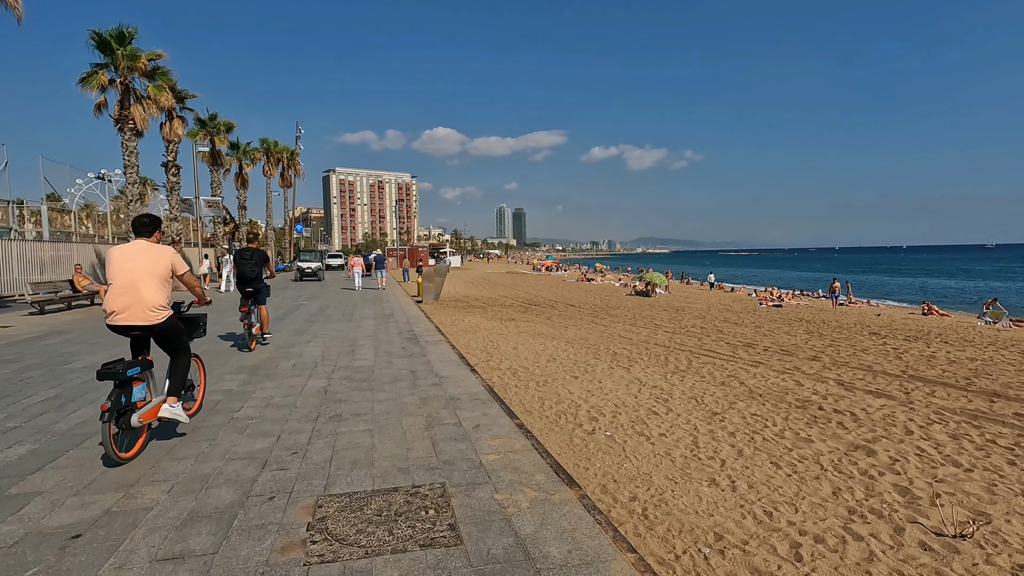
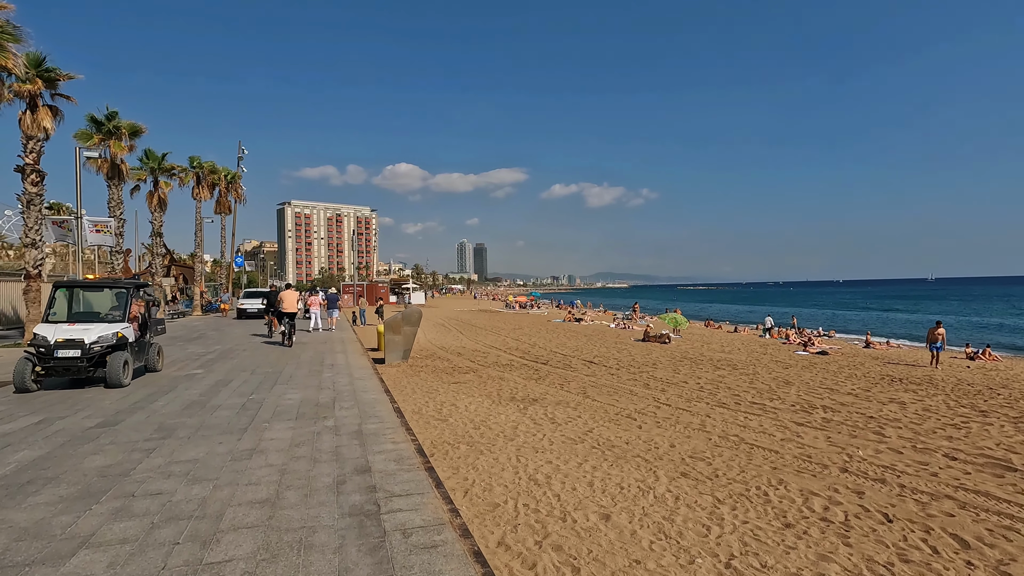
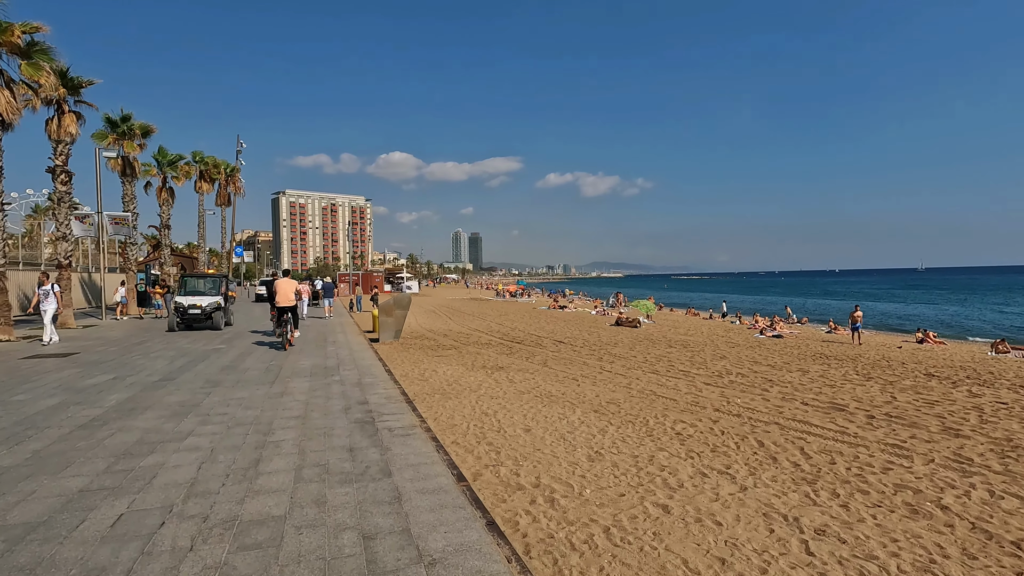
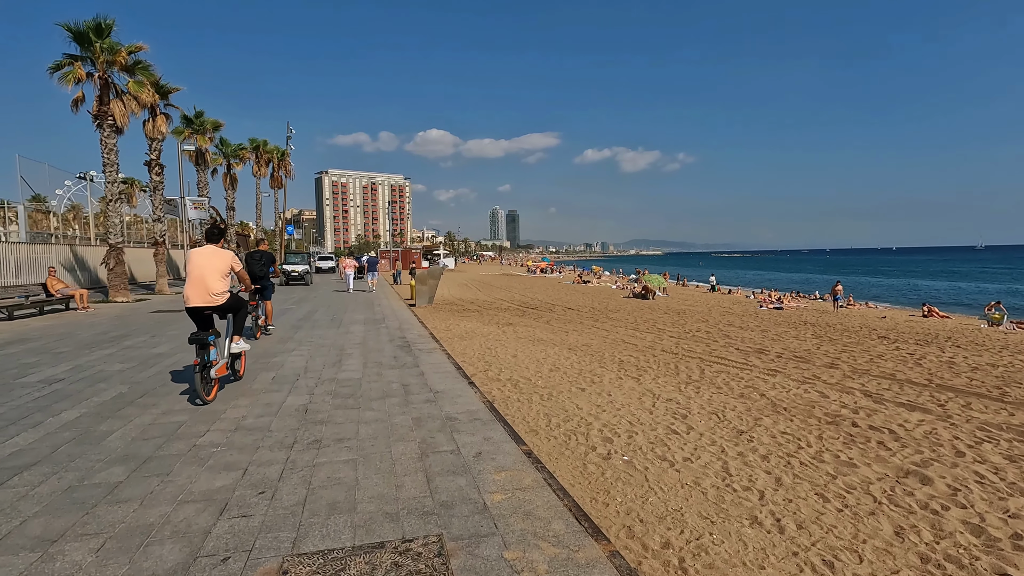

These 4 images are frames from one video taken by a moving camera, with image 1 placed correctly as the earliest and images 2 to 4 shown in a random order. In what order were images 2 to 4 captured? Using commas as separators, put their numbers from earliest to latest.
4, 3, 2
